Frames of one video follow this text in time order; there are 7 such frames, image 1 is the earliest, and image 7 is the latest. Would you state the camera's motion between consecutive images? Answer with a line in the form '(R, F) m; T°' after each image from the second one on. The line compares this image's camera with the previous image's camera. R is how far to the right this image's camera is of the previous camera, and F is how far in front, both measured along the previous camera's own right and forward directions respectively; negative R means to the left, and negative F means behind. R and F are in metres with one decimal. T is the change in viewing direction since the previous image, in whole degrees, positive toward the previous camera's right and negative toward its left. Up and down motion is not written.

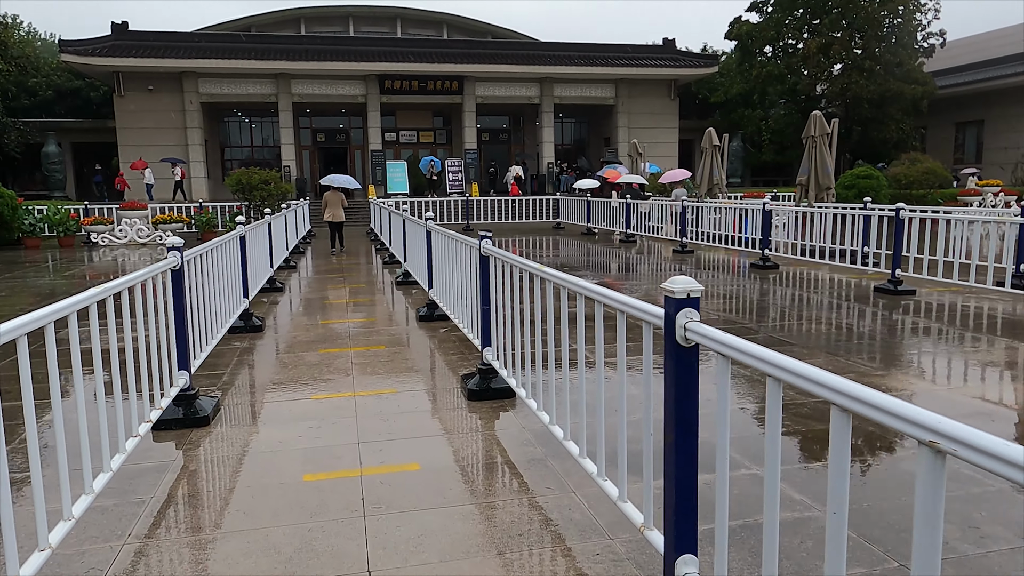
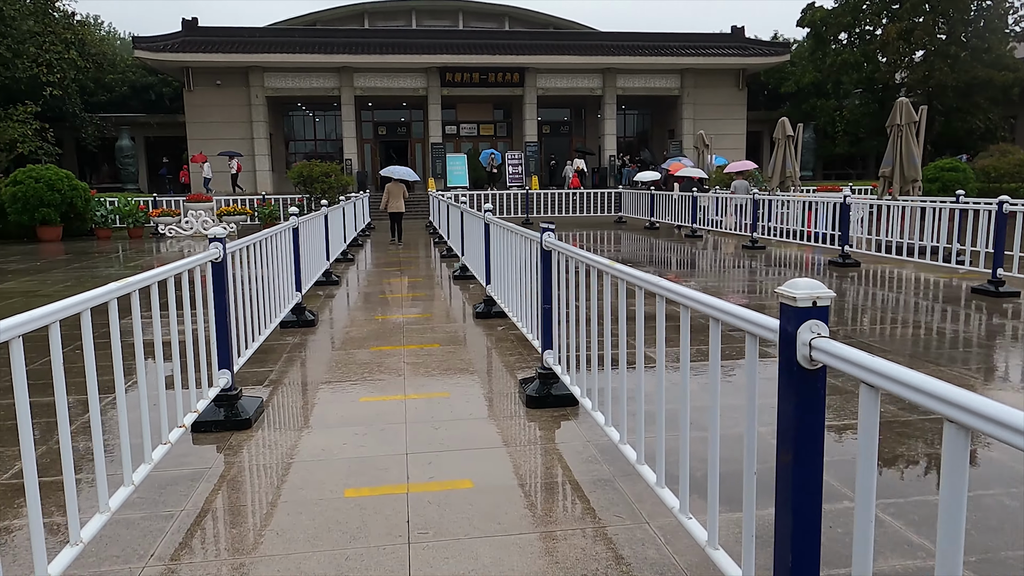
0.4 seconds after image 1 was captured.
(0.0, +0.3) m; -5°
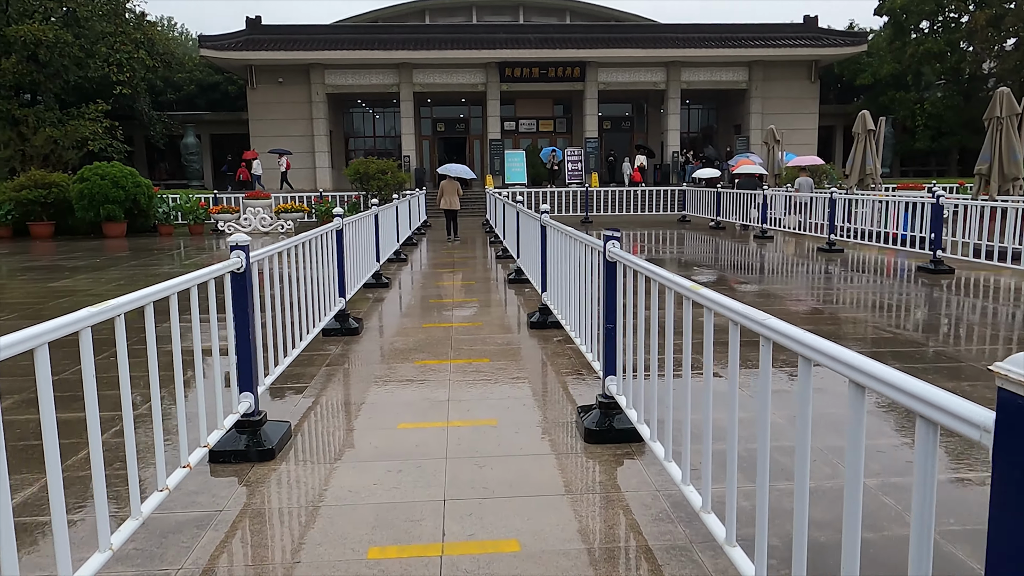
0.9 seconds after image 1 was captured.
(0.0, +0.4) m; -5°
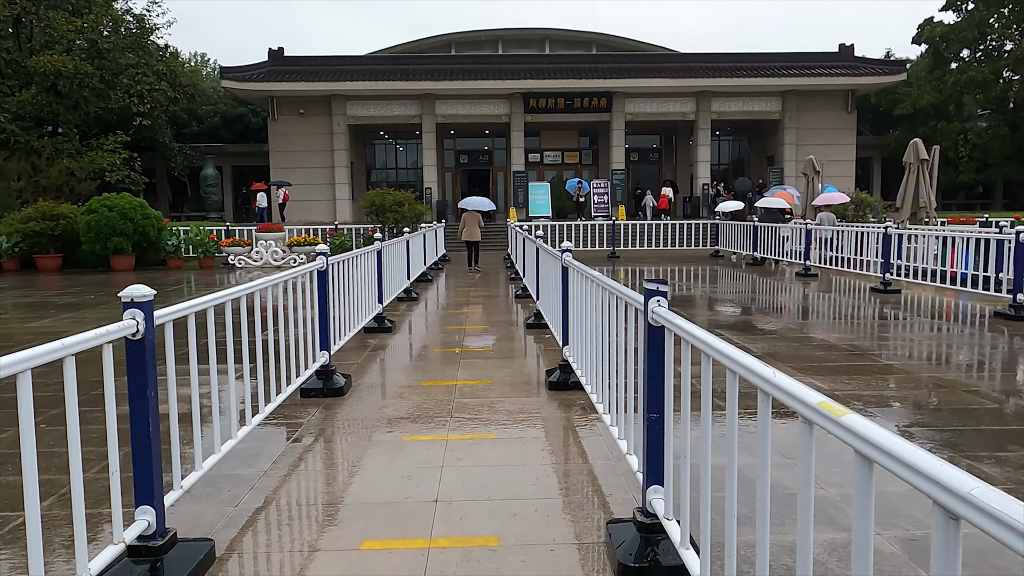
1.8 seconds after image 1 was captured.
(+0.1, +0.9) m; -2°
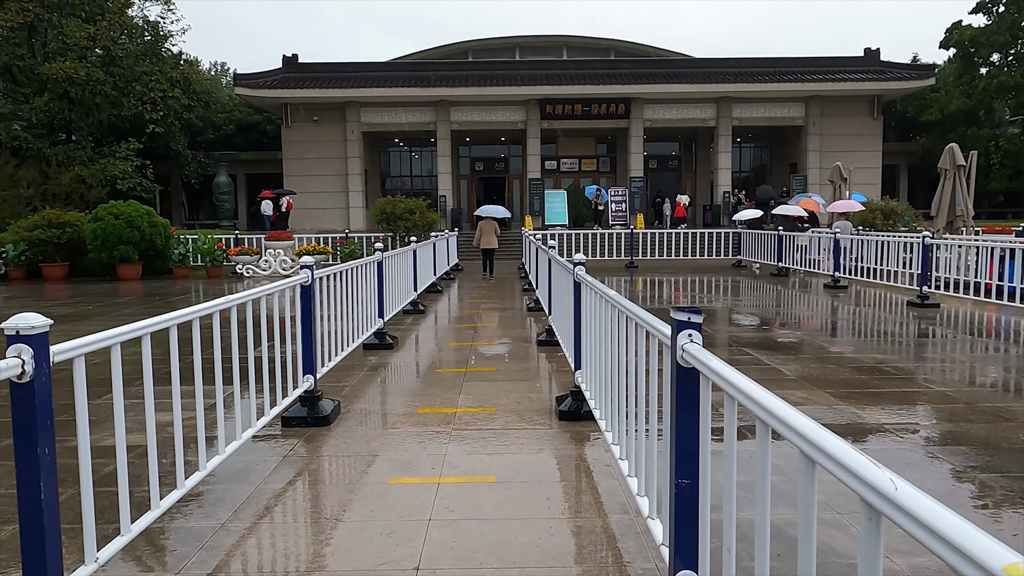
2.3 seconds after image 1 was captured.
(+0.1, +0.5) m; -1°
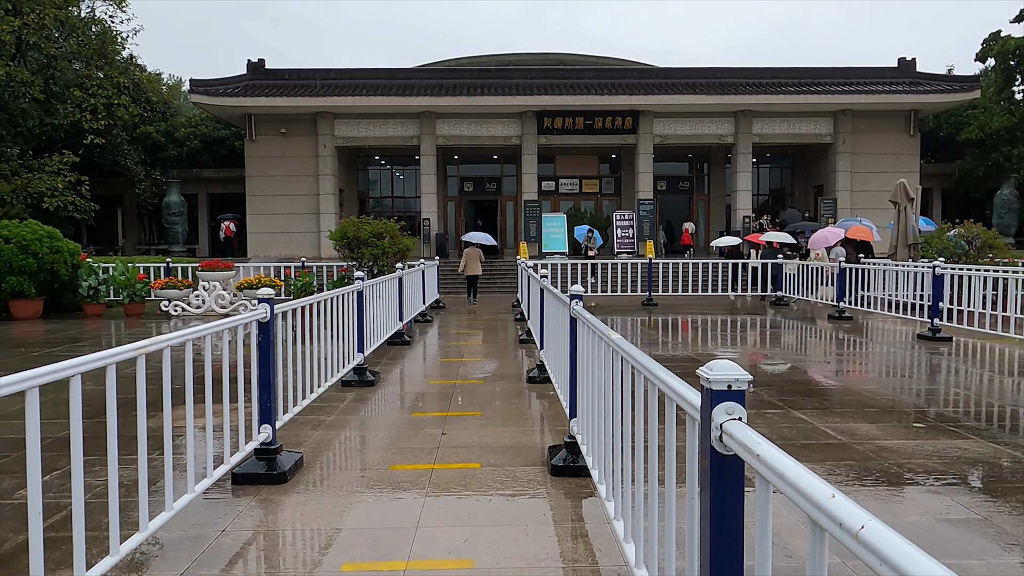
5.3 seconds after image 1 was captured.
(0.0, +2.8) m; +1°
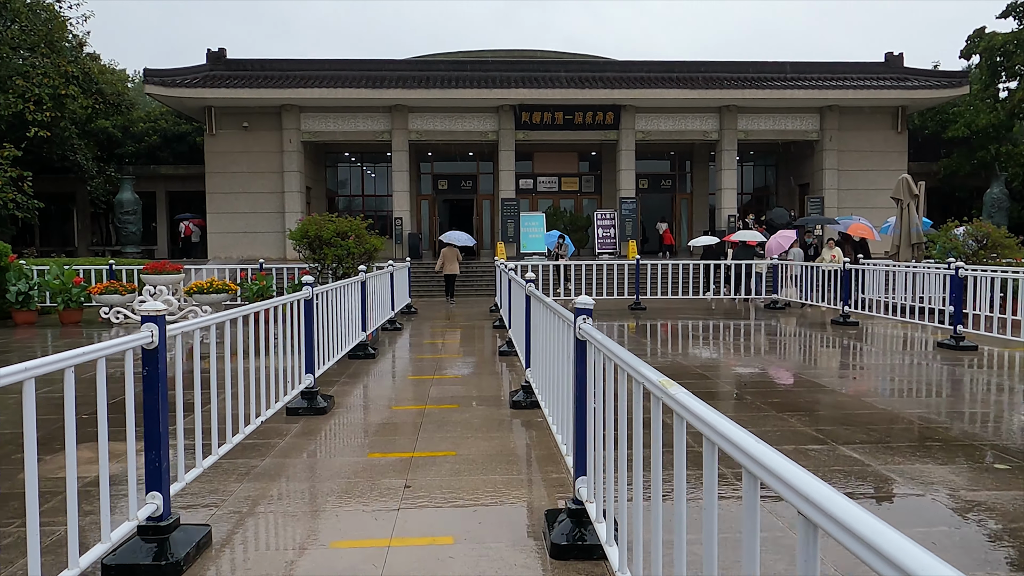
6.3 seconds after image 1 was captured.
(0.0, +1.0) m; +2°
